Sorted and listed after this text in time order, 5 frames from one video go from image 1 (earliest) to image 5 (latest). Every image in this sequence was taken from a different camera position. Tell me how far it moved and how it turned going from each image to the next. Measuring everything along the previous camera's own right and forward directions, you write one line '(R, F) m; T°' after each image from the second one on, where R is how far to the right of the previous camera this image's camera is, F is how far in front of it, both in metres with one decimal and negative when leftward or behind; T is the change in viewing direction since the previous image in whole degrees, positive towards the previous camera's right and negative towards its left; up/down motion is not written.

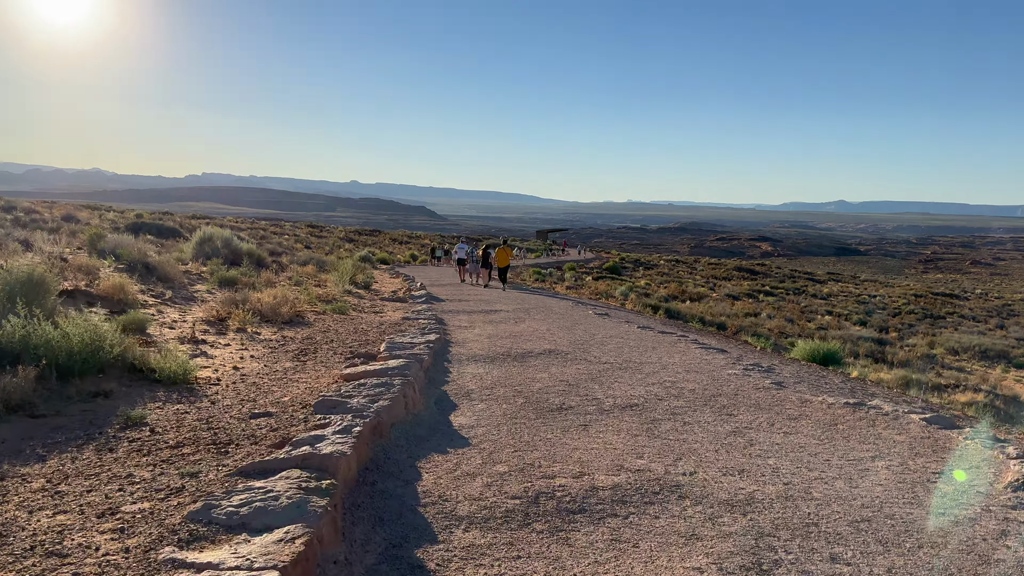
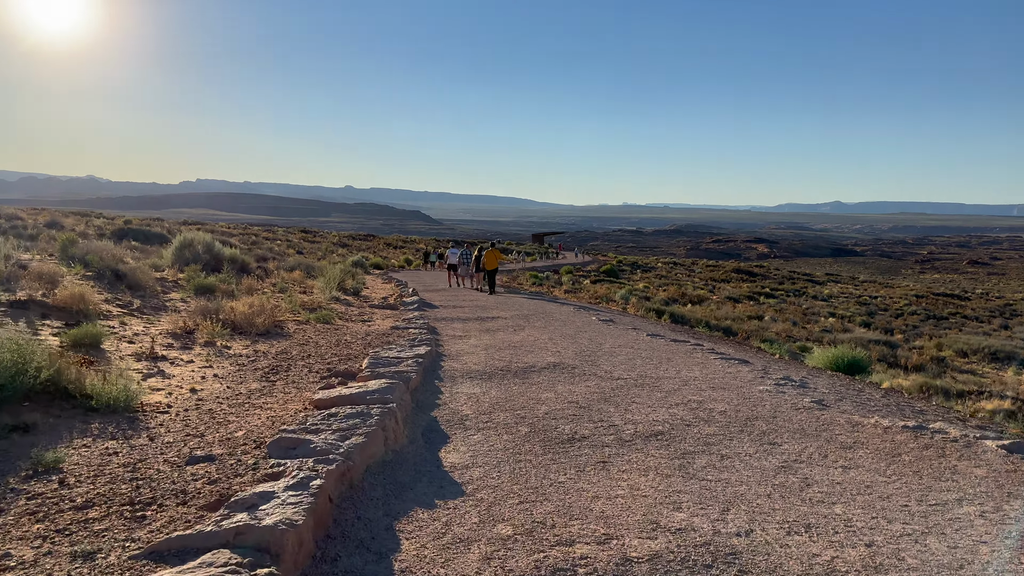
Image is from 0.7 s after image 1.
(0.0, +1.0) m; 0°
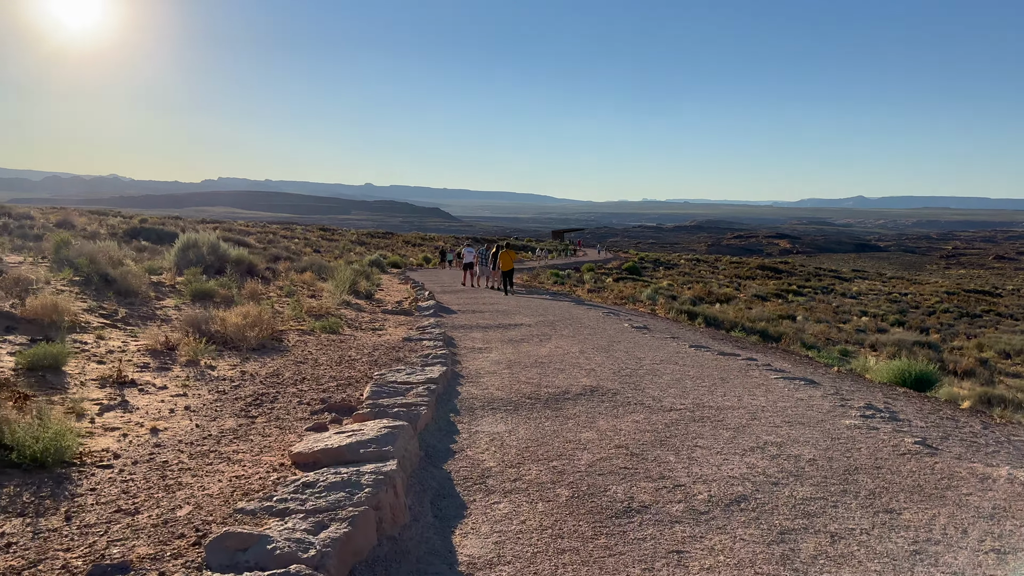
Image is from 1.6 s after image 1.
(-0.1, +1.2) m; -1°
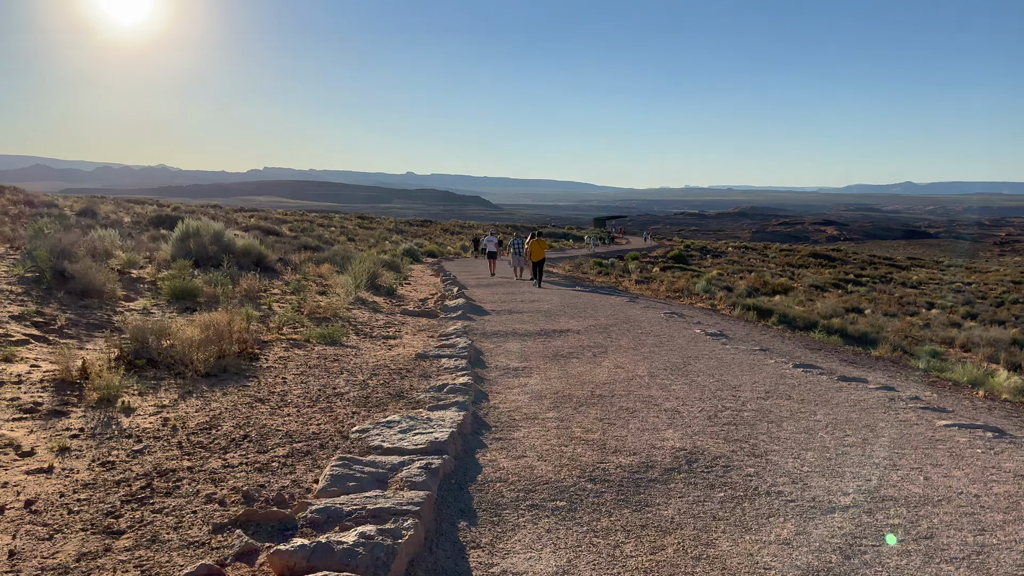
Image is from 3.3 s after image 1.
(-0.1, +2.4) m; -3°
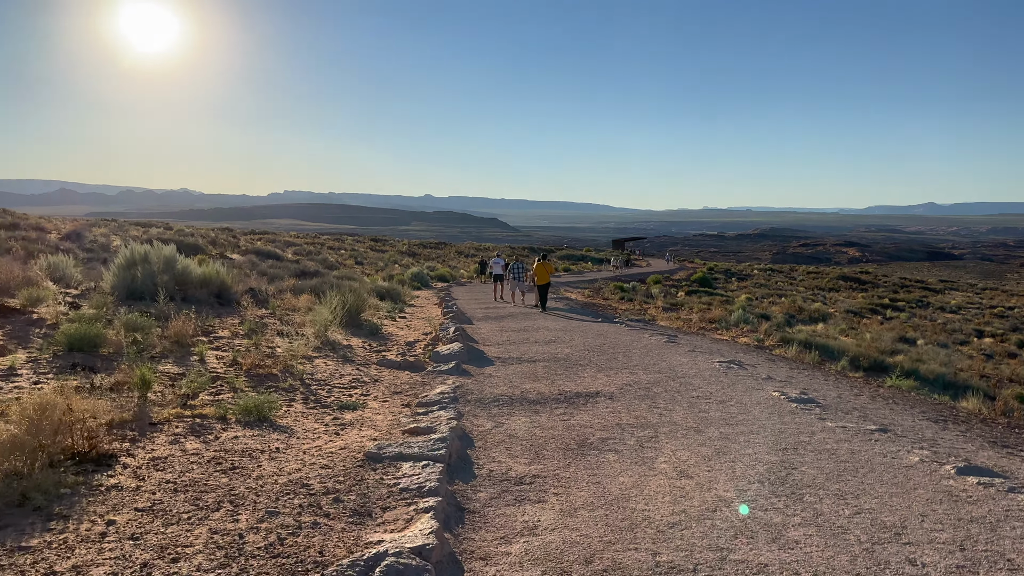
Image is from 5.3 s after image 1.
(+0.1, +2.7) m; -1°
